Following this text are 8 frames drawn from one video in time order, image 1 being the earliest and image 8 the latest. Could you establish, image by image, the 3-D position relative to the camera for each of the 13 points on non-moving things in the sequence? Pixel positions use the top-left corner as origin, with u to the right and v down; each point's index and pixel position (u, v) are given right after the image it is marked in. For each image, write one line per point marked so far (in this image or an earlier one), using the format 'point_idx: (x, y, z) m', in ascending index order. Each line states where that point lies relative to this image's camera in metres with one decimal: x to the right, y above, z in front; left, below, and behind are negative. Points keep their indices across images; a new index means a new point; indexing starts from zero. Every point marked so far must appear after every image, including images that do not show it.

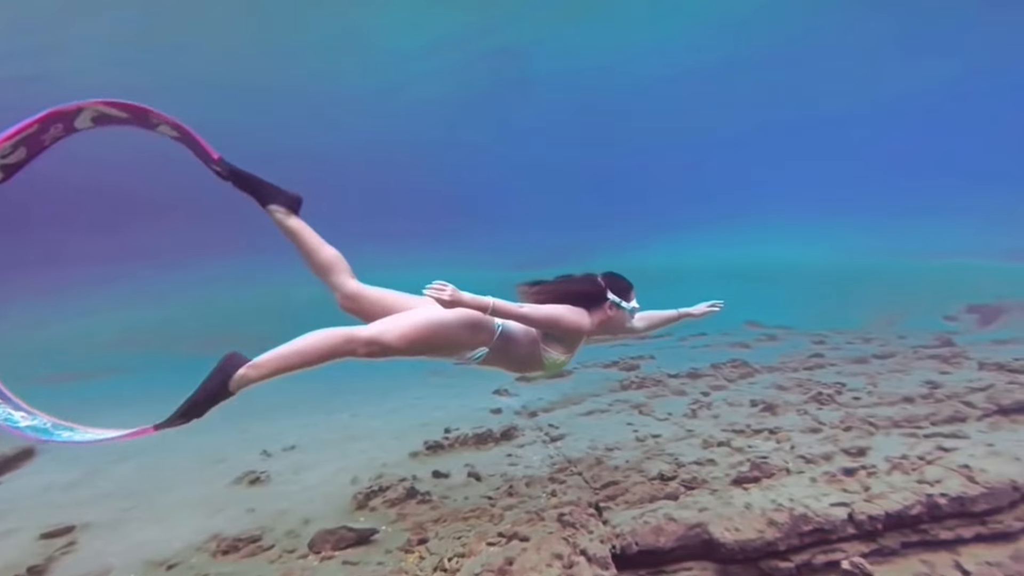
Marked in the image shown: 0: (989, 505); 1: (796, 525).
0: (+2.1, -0.9, +2.5) m
1: (+1.2, -1.0, +2.4) m
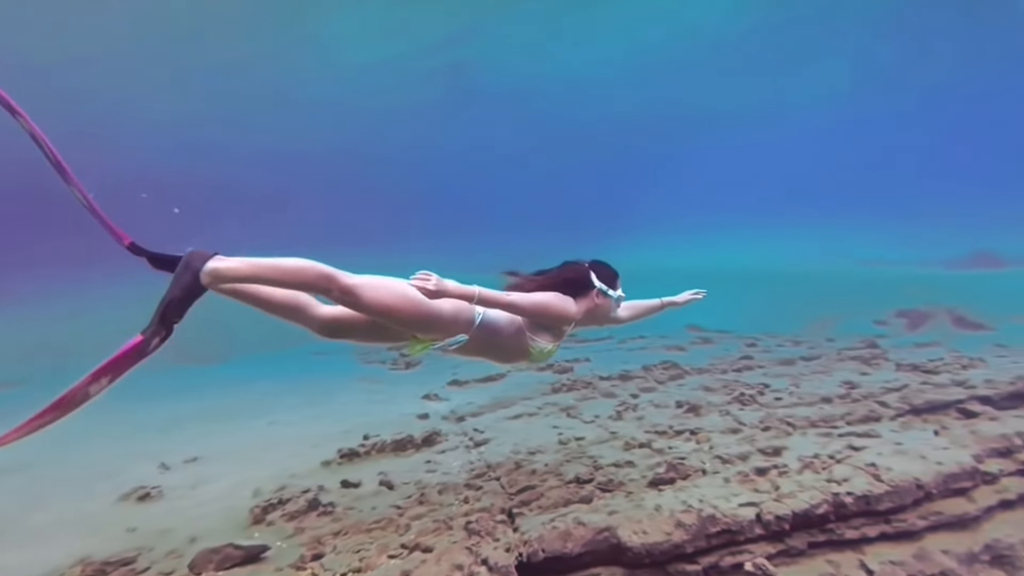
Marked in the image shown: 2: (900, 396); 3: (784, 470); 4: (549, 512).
0: (+1.7, -0.9, +2.5) m
1: (+0.8, -1.0, +2.3) m
2: (+2.6, -0.7, +3.8) m
3: (+1.3, -0.9, +2.8) m
4: (+0.2, -1.0, +2.6) m
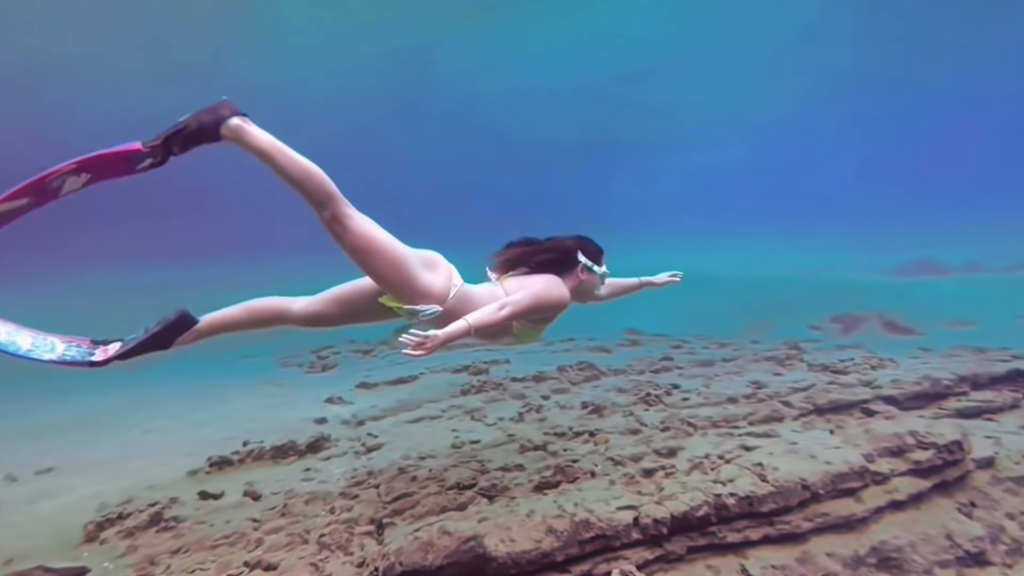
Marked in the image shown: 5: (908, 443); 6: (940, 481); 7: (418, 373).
0: (+1.1, -0.9, +2.4) m
1: (+0.2, -0.9, +2.2) m
2: (+1.9, -0.7, +3.7) m
3: (+0.7, -0.8, +2.6) m
4: (-0.4, -1.0, +2.4) m
5: (+1.9, -0.7, +2.8) m
6: (+2.0, -0.9, +2.7) m
7: (-0.9, -0.8, +5.3) m
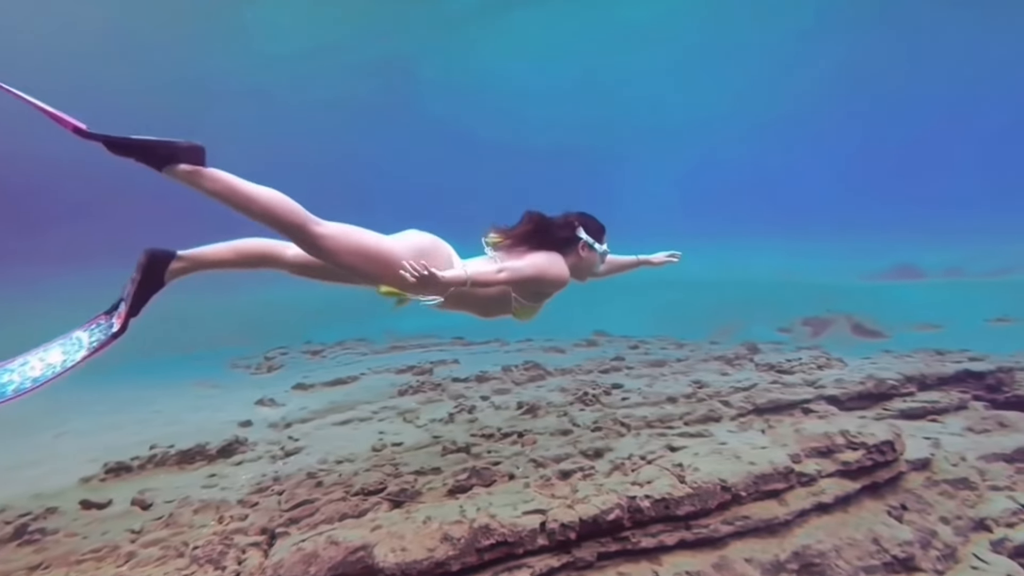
0: (+0.7, -0.9, +2.3) m
1: (-0.1, -0.9, +2.0) m
2: (+1.5, -0.7, +3.6) m
3: (+0.3, -0.8, +2.5) m
4: (-0.8, -0.9, +2.2) m
5: (+1.5, -0.7, +2.7) m
6: (+1.6, -0.9, +2.6) m
7: (-1.4, -0.8, +5.1) m
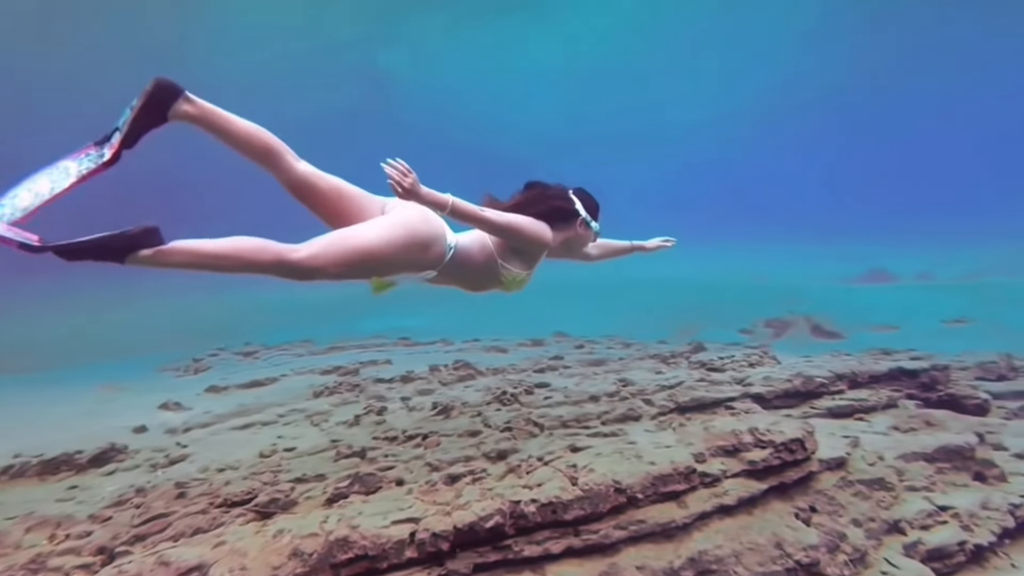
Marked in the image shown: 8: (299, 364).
0: (+0.3, -0.8, +2.1) m
1: (-0.6, -0.8, +1.8) m
2: (+1.0, -0.6, +3.5) m
3: (-0.1, -0.8, +2.3) m
4: (-1.2, -0.9, +1.9) m
5: (+1.0, -0.7, +2.5) m
6: (+1.1, -0.8, +2.4) m
7: (-2.0, -0.7, +4.8) m
8: (-2.0, -0.7, +5.5) m
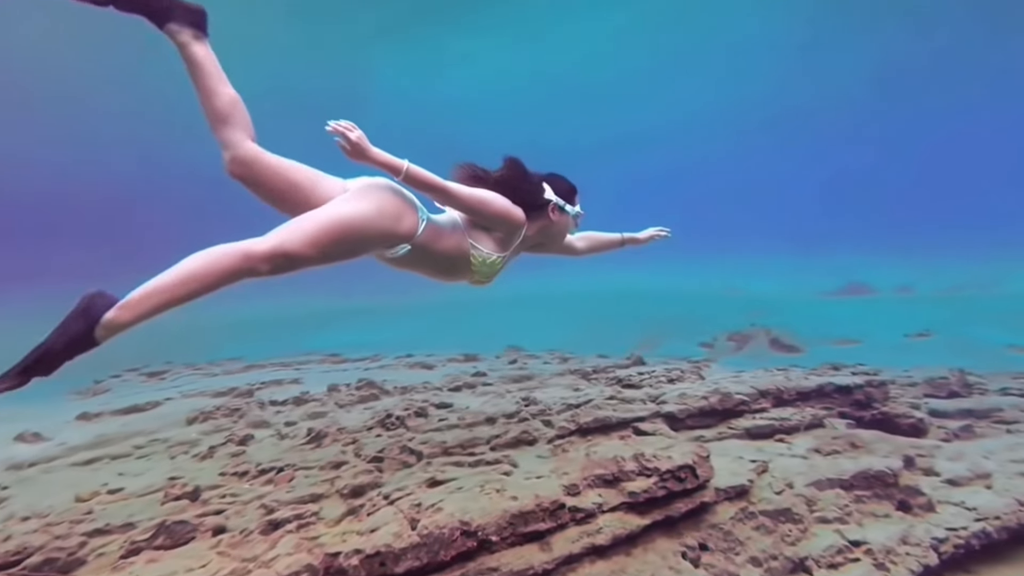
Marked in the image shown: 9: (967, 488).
0: (-0.3, -0.9, +1.7) m
1: (-1.1, -0.9, +1.4) m
2: (+0.3, -0.7, +3.2) m
3: (-0.7, -0.8, +1.9) m
4: (-1.8, -0.9, +1.5) m
5: (+0.4, -0.7, +2.2) m
6: (+0.6, -0.9, +2.1) m
7: (-2.6, -0.9, +4.4) m
8: (-2.7, -0.9, +5.0) m
9: (+2.3, -1.0, +2.9) m
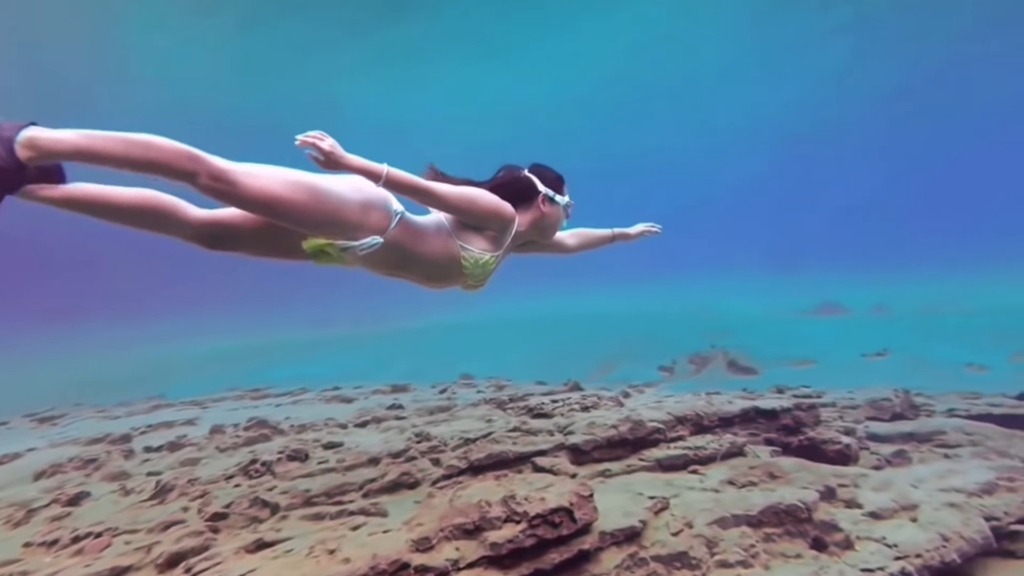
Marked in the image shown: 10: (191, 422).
0: (-0.8, -0.9, +1.4) m
1: (-1.6, -0.9, +1.0) m
2: (-0.2, -0.8, +2.9) m
3: (-1.2, -0.9, +1.6) m
4: (-2.2, -1.0, +1.1) m
5: (-0.1, -0.8, +1.9) m
6: (+0.1, -0.9, +1.8) m
7: (-3.3, -1.1, +3.9) m
8: (-3.4, -1.1, +4.5) m
9: (+1.8, -1.1, +2.7) m
10: (-2.5, -1.0, +4.4) m
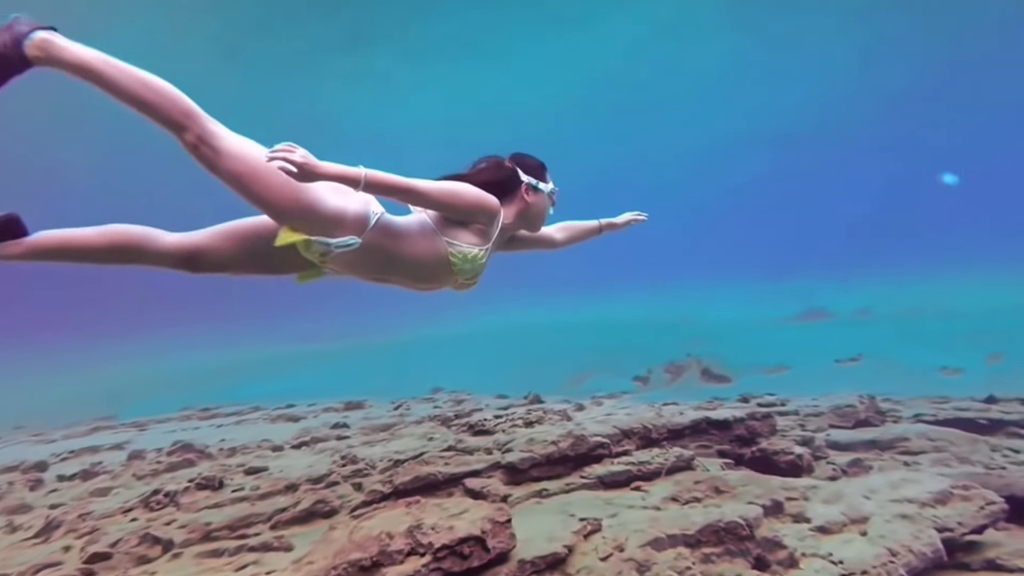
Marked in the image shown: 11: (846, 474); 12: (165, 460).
0: (-1.0, -0.9, +1.2) m
1: (-1.8, -1.0, +0.8) m
2: (-0.6, -0.9, +2.7) m
3: (-1.5, -0.9, +1.3) m
4: (-2.5, -1.1, +0.8) m
5: (-0.4, -0.8, +1.7) m
6: (-0.2, -0.9, +1.6) m
7: (-3.6, -1.2, +3.6) m
8: (-3.8, -1.3, +4.2) m
9: (+1.4, -1.1, +2.5) m
10: (-2.8, -1.2, +4.1) m
11: (+1.9, -1.1, +3.3) m
12: (-2.1, -1.0, +3.4) m
